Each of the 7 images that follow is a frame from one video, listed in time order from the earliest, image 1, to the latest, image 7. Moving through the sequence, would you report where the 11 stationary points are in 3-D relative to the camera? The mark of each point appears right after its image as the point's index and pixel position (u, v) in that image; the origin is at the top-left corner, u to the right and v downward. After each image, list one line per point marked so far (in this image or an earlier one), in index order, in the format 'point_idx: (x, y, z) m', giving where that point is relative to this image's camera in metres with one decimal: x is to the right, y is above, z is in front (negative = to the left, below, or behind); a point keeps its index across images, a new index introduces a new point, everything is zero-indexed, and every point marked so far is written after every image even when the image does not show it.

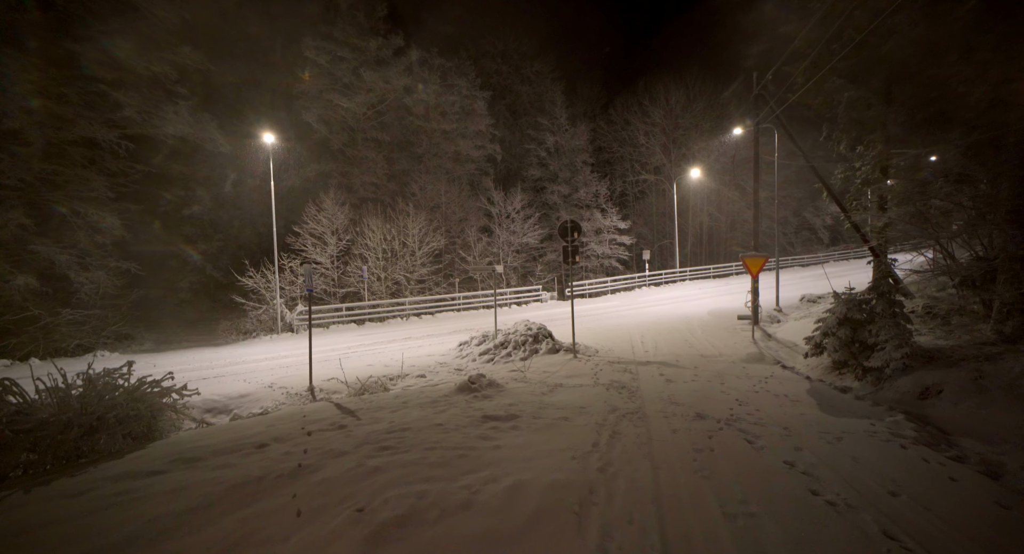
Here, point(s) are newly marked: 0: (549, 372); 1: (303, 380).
0: (+0.7, -1.8, +10.2) m
1: (-4.5, -2.2, +11.5) m
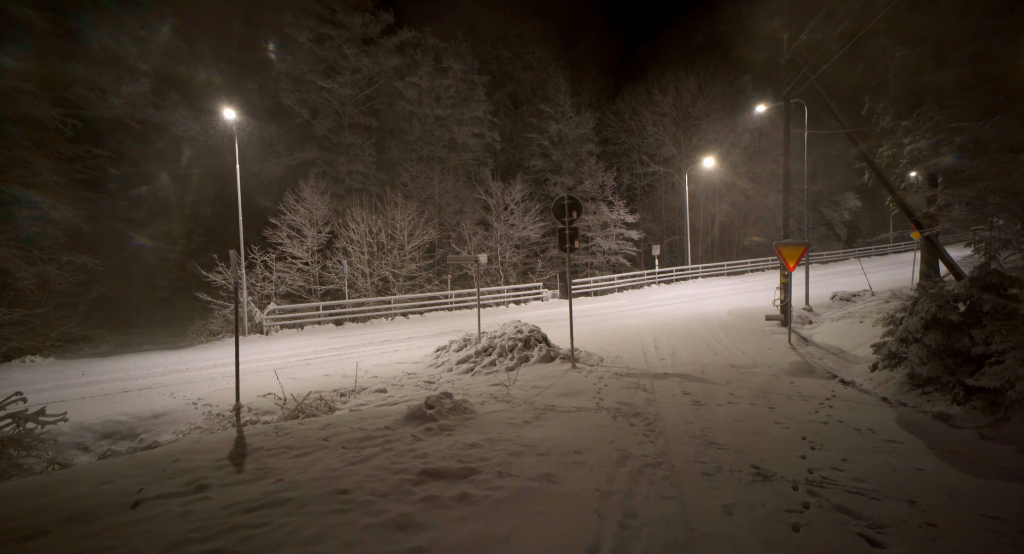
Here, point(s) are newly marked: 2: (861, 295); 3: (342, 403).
0: (+0.4, -1.7, +7.9) m
1: (-4.7, -2.0, +9.3) m
2: (+10.8, -0.6, +16.8) m
3: (-2.7, -2.0, +8.4) m
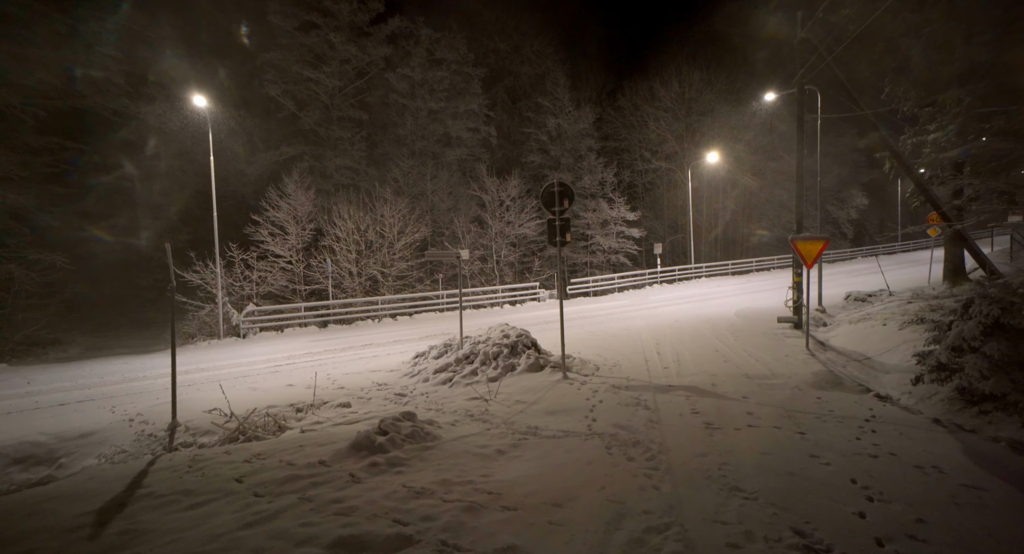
0: (+0.1, -1.6, +6.8) m
1: (-5.0, -2.0, +8.2) m
2: (+10.6, -0.5, +15.7) m
3: (-2.9, -1.9, +7.2) m
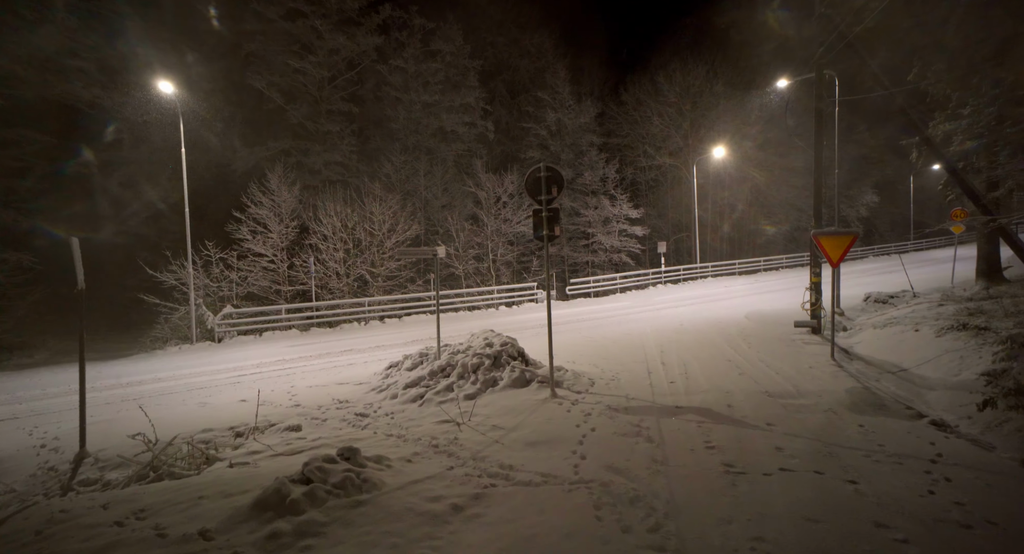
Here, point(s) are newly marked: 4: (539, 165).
0: (-0.1, -1.6, +5.6) m
1: (-5.3, -2.0, +7.0) m
2: (+10.4, -0.5, +14.4) m
3: (-3.2, -2.0, +6.0) m
4: (+0.4, +1.5, +7.2) m
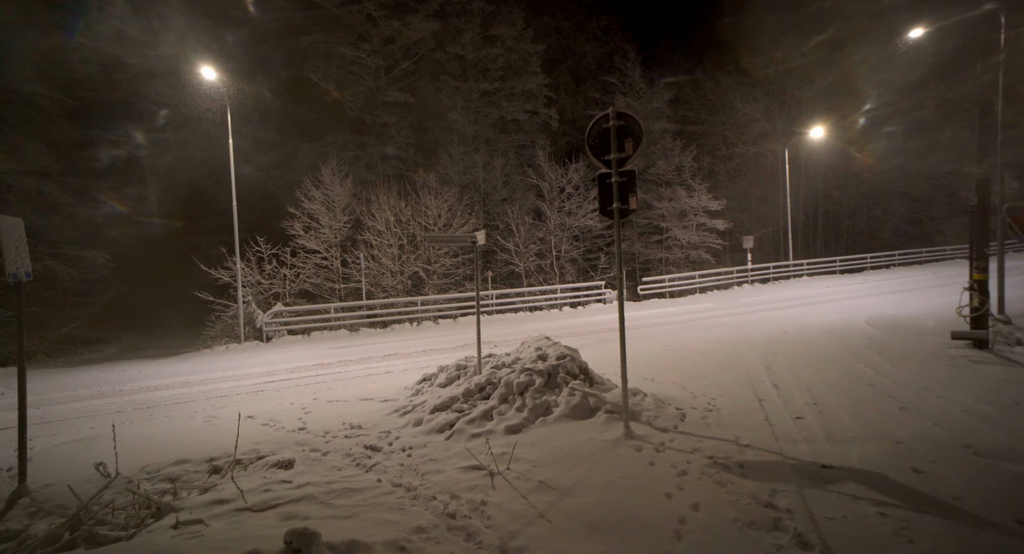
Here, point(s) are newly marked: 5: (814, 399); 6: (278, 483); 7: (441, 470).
0: (+0.2, -1.5, +3.7) m
1: (-4.7, -1.9, +5.8) m
2: (+11.7, -0.4, +11.1) m
3: (-2.7, -1.9, +4.5) m
4: (+0.9, +1.6, +5.2) m
5: (+3.2, -1.3, +5.8) m
6: (-2.1, -1.8, +4.8) m
7: (-0.6, -1.6, +4.6) m
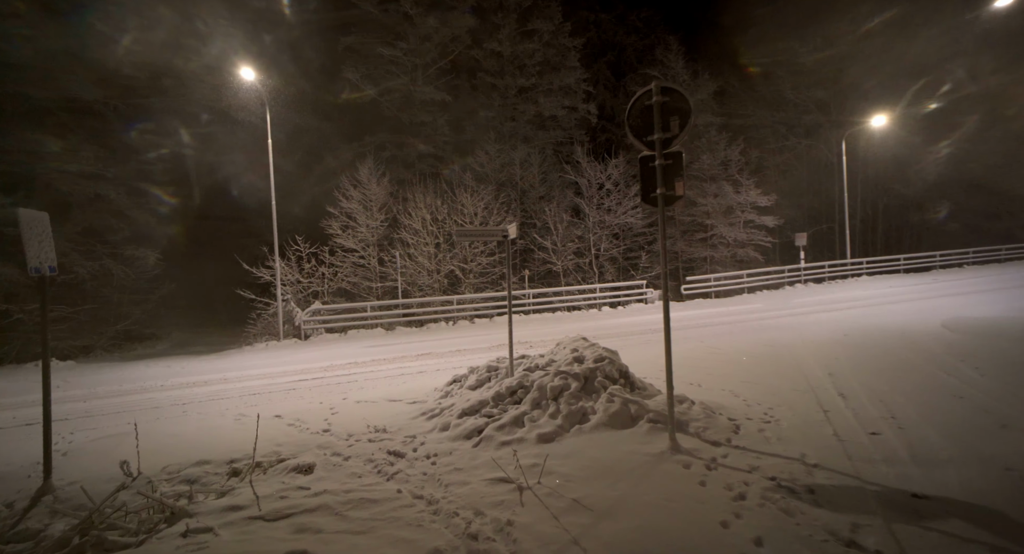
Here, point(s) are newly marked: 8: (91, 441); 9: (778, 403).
0: (+0.4, -1.5, +3.3) m
1: (-4.3, -1.9, +5.7) m
2: (+12.4, -0.4, +9.8) m
3: (-2.5, -1.8, +4.3) m
4: (+1.2, +1.6, +4.7) m
5: (+3.5, -1.3, +5.1) m
6: (-1.8, -1.8, +4.5) m
7: (-0.3, -1.6, +4.2) m
8: (-5.2, -1.9, +6.6) m
9: (+2.7, -1.3, +5.5) m
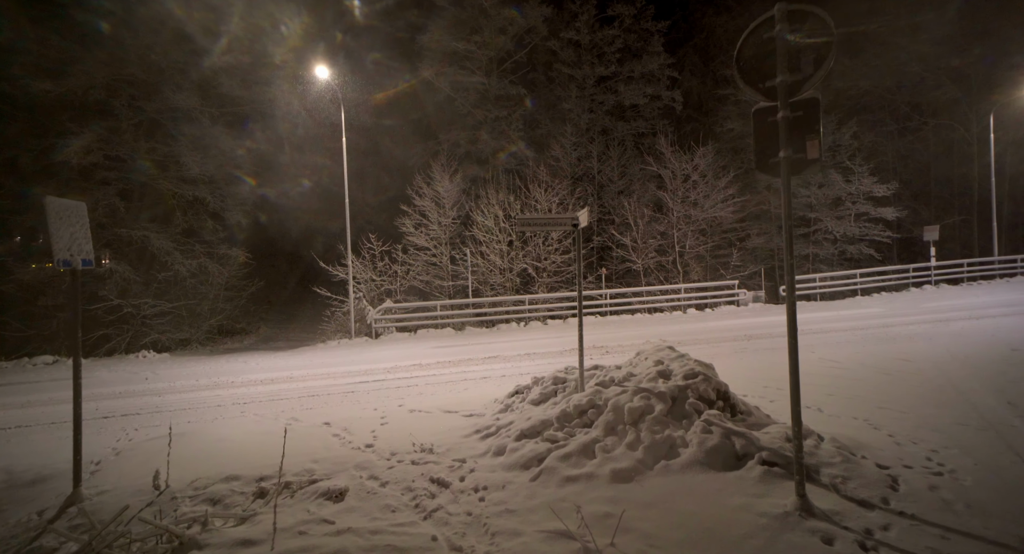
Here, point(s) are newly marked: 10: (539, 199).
0: (+0.7, -1.4, +2.2) m
1: (-3.7, -1.8, +5.3) m
2: (+13.5, -0.5, +7.0) m
3: (-2.1, -1.8, +3.7) m
4: (+1.7, +1.6, +3.6) m
5: (+4.0, -1.2, +3.7) m
6: (-1.3, -1.7, +3.8) m
7: (+0.1, -1.5, +3.3) m
8: (-4.4, -1.9, +6.3) m
9: (+3.2, -1.3, +4.1) m
10: (+1.0, +2.8, +19.2) m
